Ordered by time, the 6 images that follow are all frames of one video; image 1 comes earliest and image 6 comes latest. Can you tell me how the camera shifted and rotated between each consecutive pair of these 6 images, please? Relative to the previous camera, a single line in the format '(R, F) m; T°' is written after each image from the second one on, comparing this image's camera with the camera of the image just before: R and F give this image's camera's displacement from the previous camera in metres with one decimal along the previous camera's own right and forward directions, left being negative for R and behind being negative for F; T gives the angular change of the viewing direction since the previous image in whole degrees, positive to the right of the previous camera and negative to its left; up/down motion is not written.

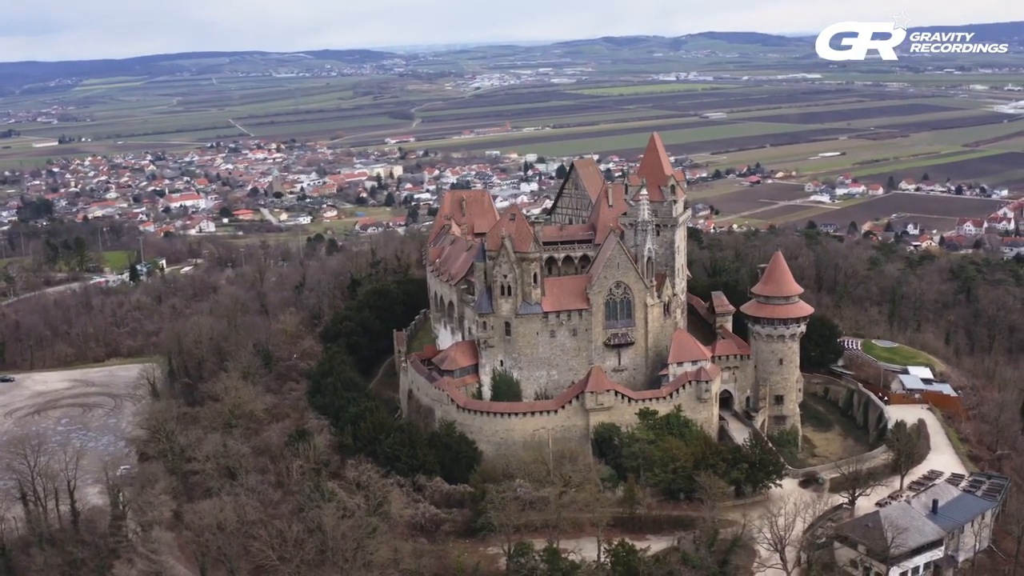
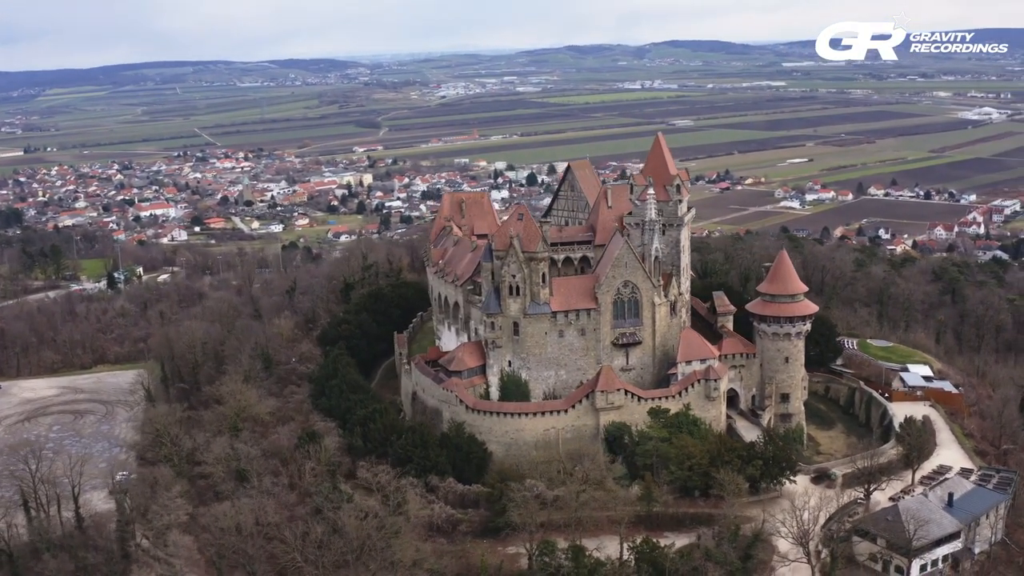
(-1.7, +0.2) m; +1°
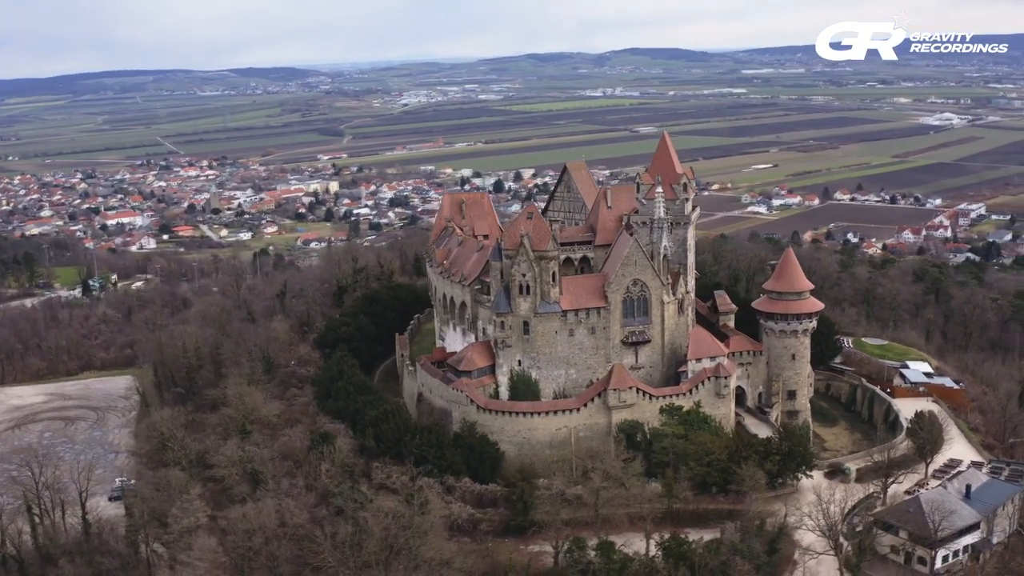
(-1.9, +0.2) m; +2°
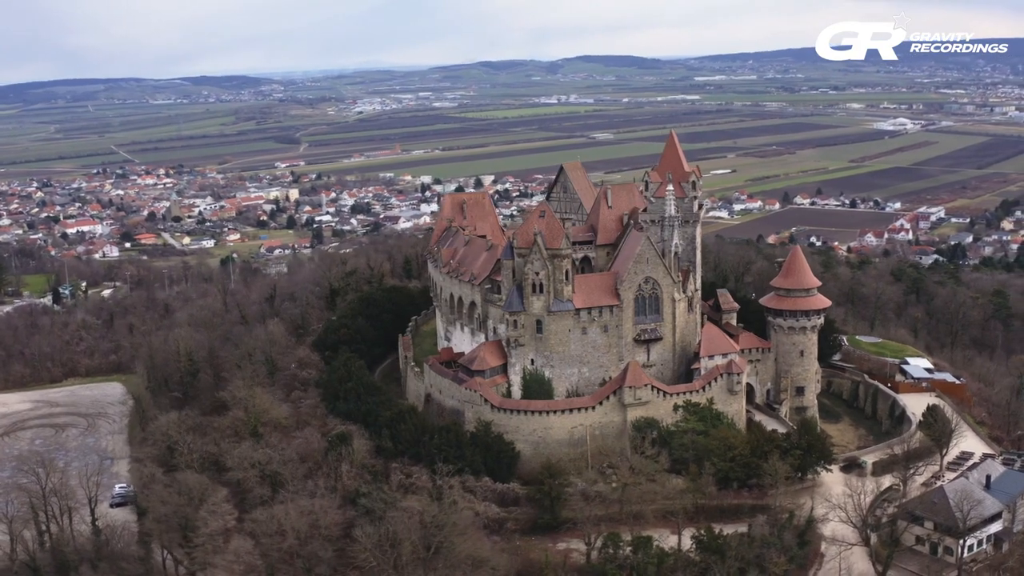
(-2.3, +0.2) m; +2°
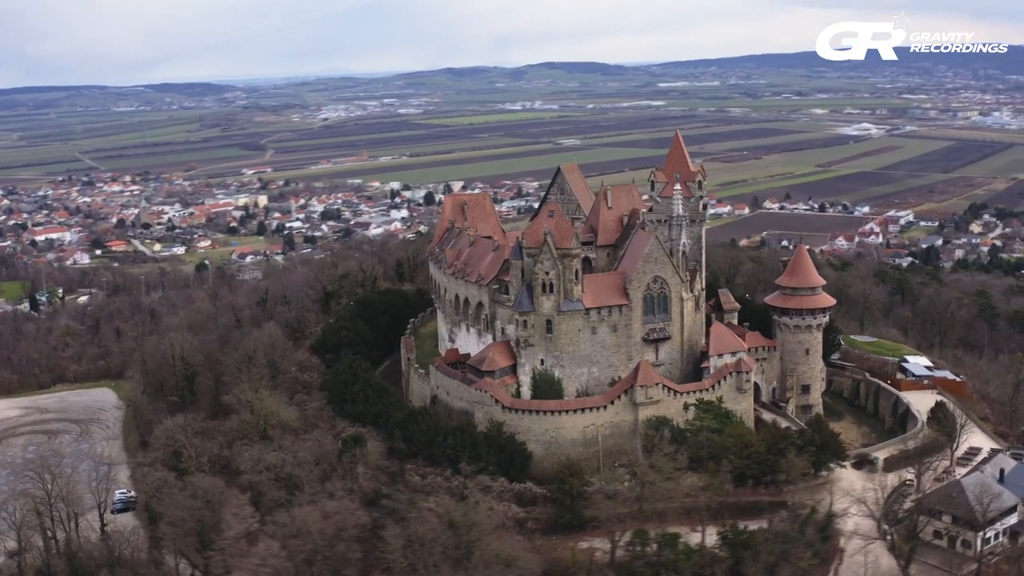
(-1.8, +0.1) m; +2°
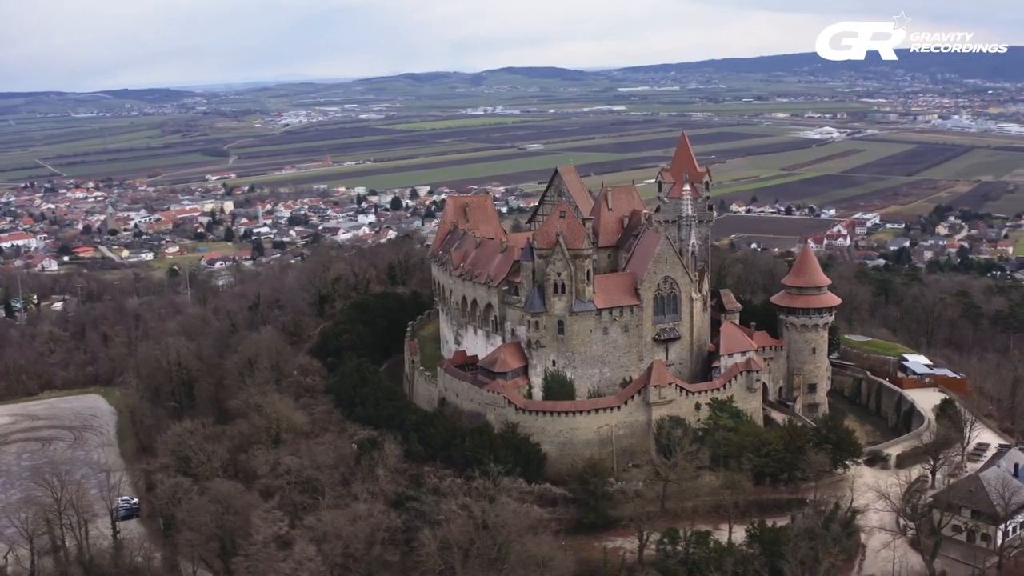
(-2.0, +0.1) m; +2°
